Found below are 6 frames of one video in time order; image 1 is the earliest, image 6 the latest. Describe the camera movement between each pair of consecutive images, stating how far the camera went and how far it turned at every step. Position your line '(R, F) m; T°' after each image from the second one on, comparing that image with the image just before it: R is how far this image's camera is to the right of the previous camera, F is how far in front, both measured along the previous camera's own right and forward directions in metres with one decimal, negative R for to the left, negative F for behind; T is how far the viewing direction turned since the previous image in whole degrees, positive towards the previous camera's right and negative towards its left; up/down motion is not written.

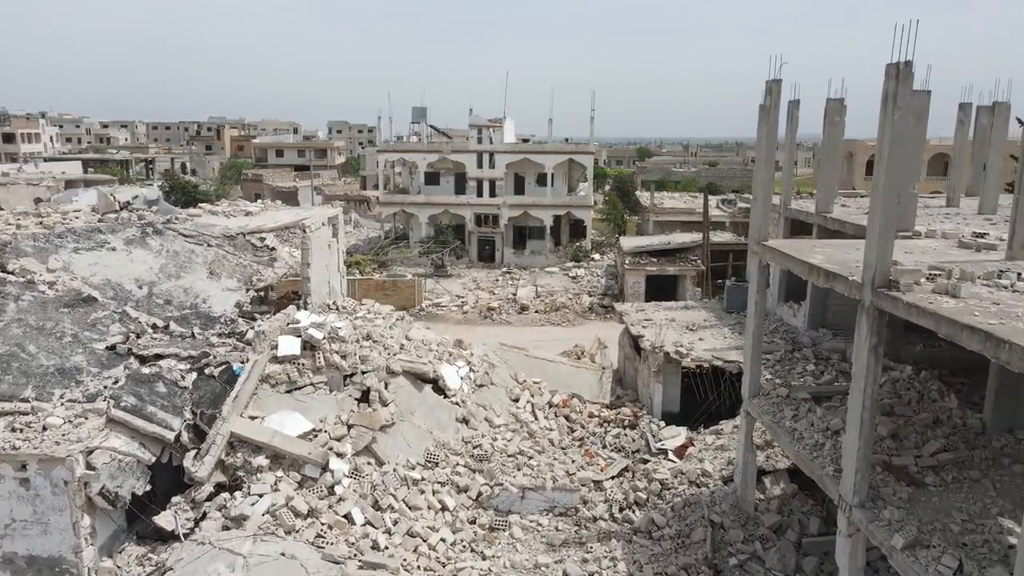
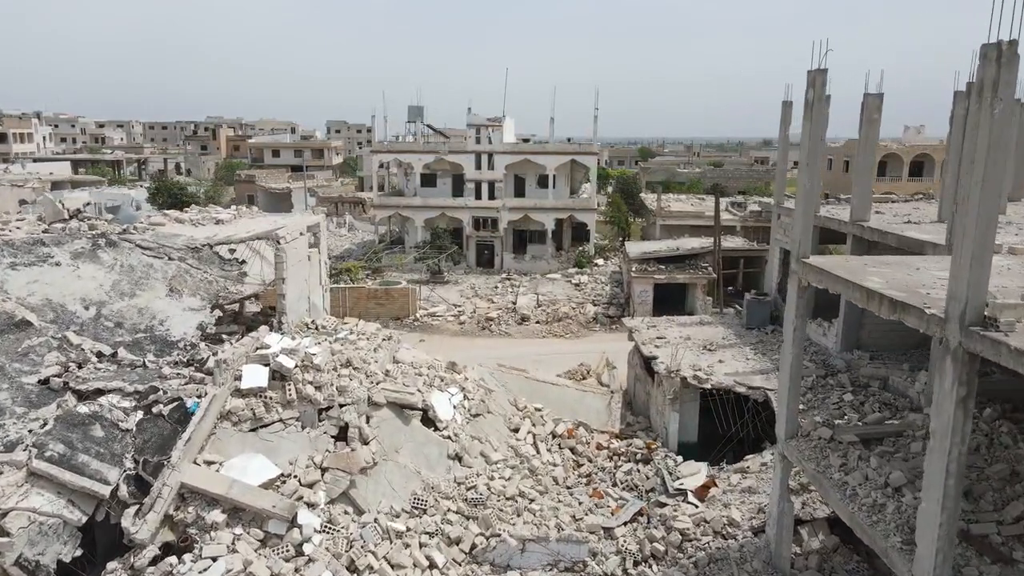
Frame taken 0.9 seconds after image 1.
(0.0, +1.7) m; 0°
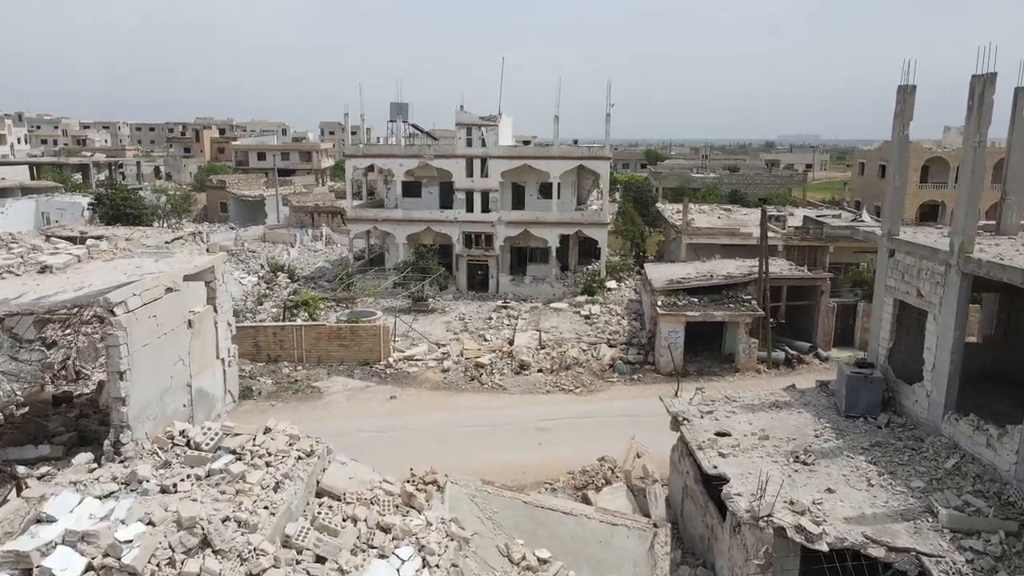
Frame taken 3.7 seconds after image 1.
(+0.1, +5.5) m; 0°
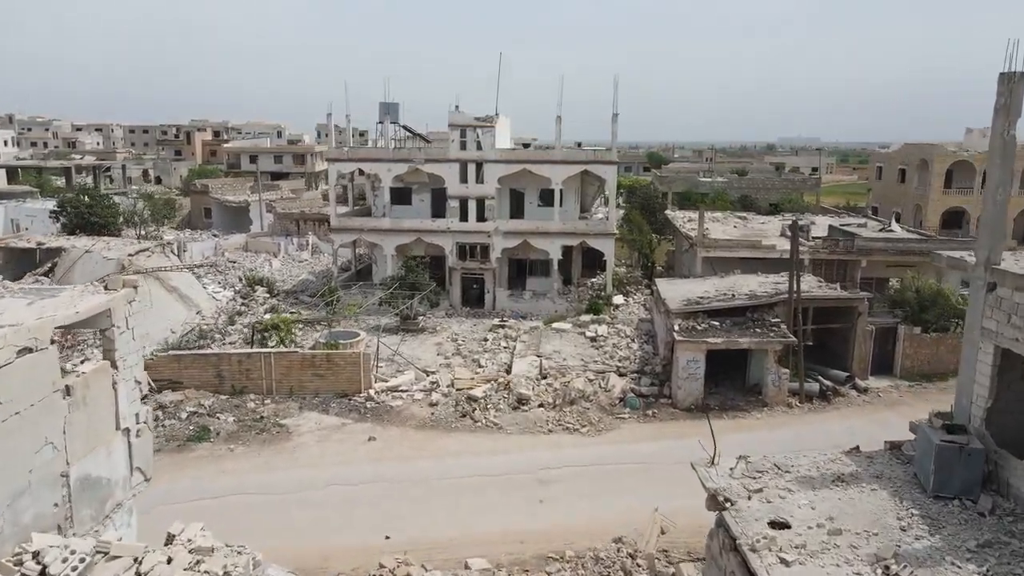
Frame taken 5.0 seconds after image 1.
(+0.1, +2.6) m; 0°
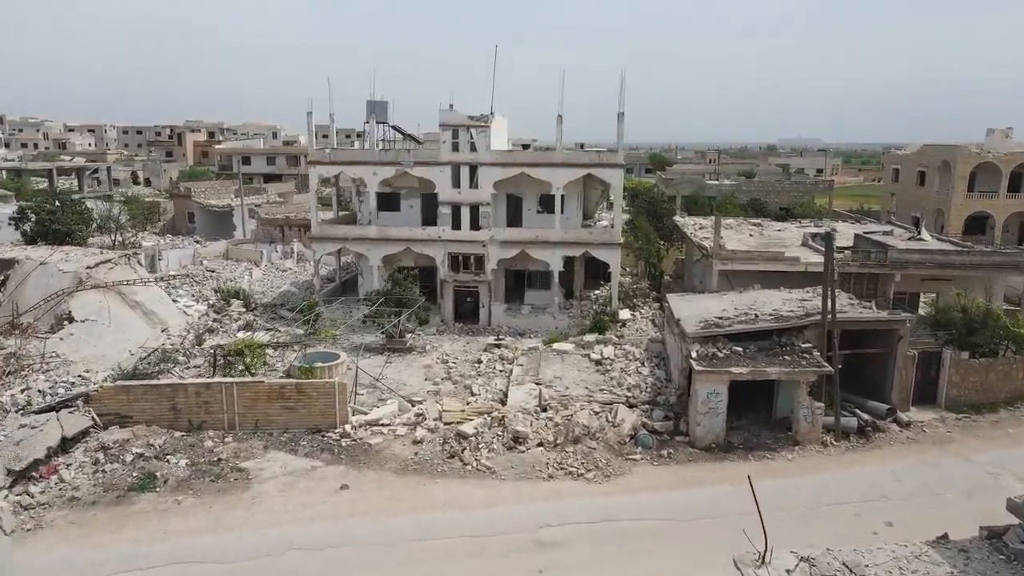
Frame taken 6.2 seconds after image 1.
(+0.1, +2.4) m; 0°
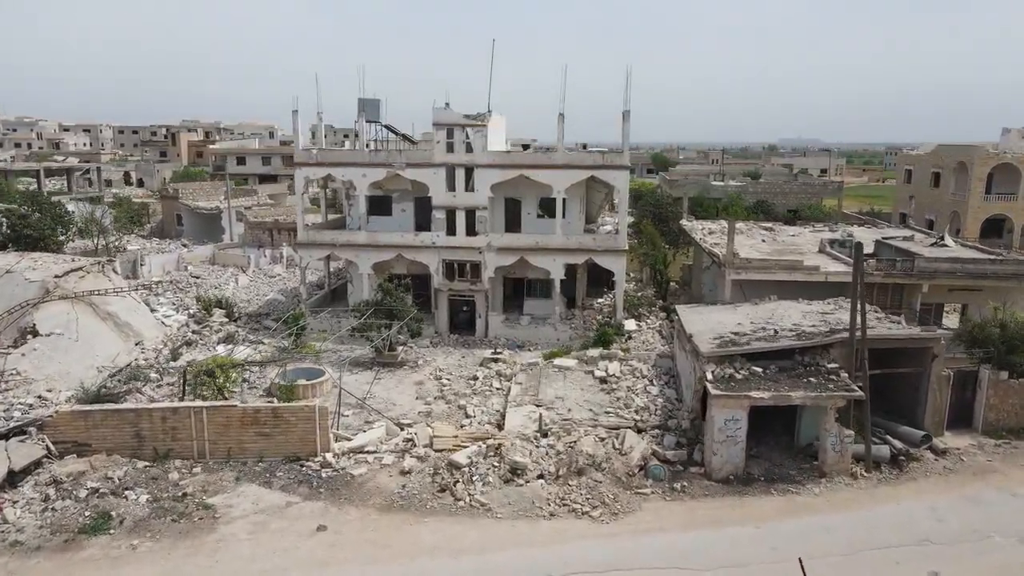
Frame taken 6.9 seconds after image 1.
(+0.1, +1.6) m; 0°
